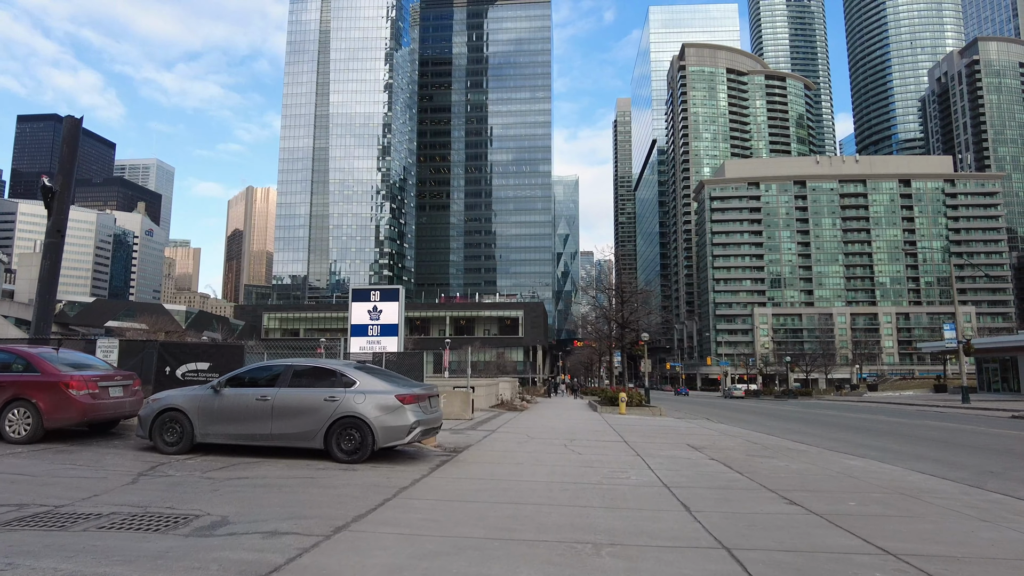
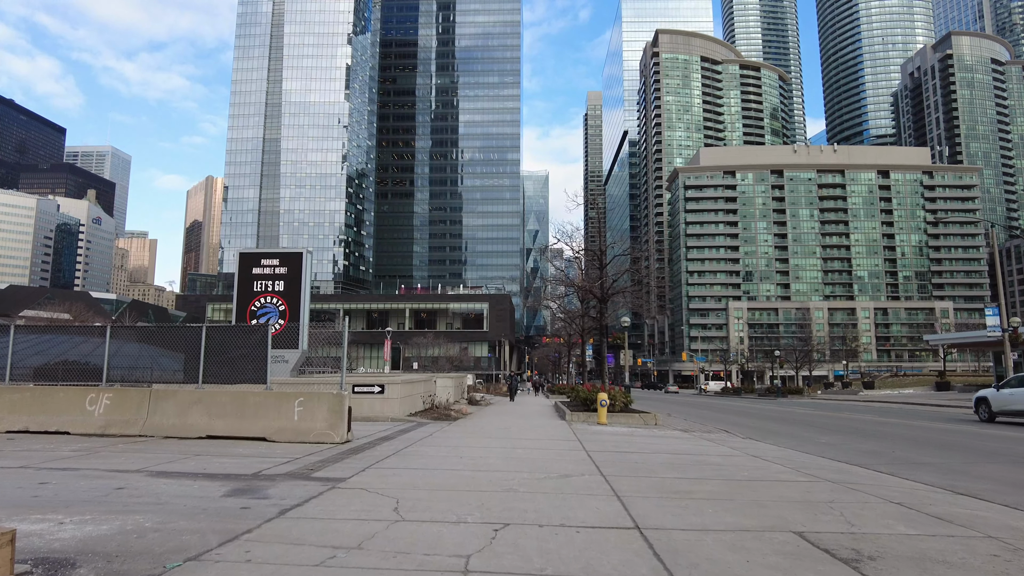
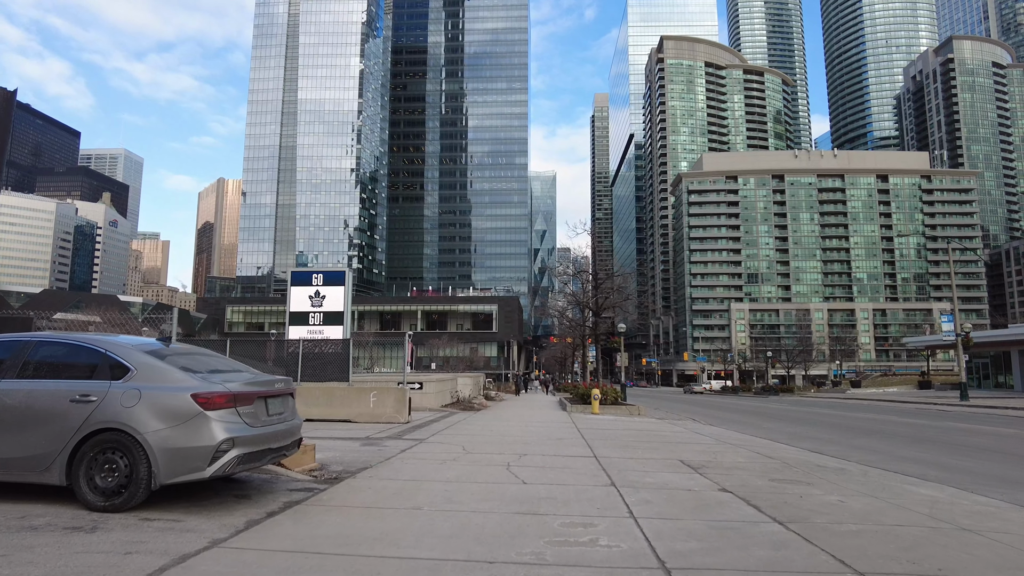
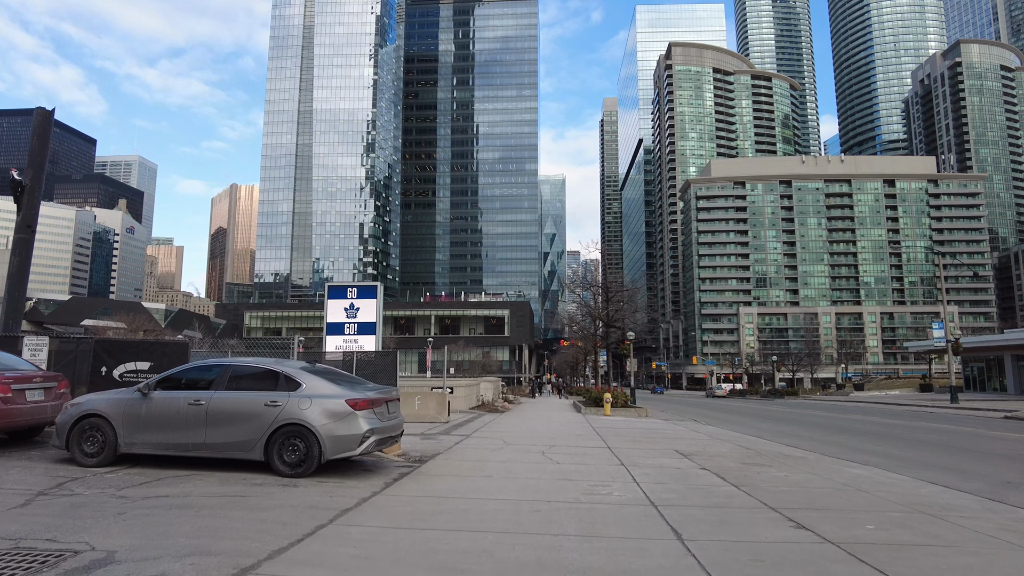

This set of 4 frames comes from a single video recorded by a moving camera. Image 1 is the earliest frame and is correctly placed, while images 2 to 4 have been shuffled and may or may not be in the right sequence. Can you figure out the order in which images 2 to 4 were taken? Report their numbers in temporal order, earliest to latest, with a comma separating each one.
4, 3, 2
